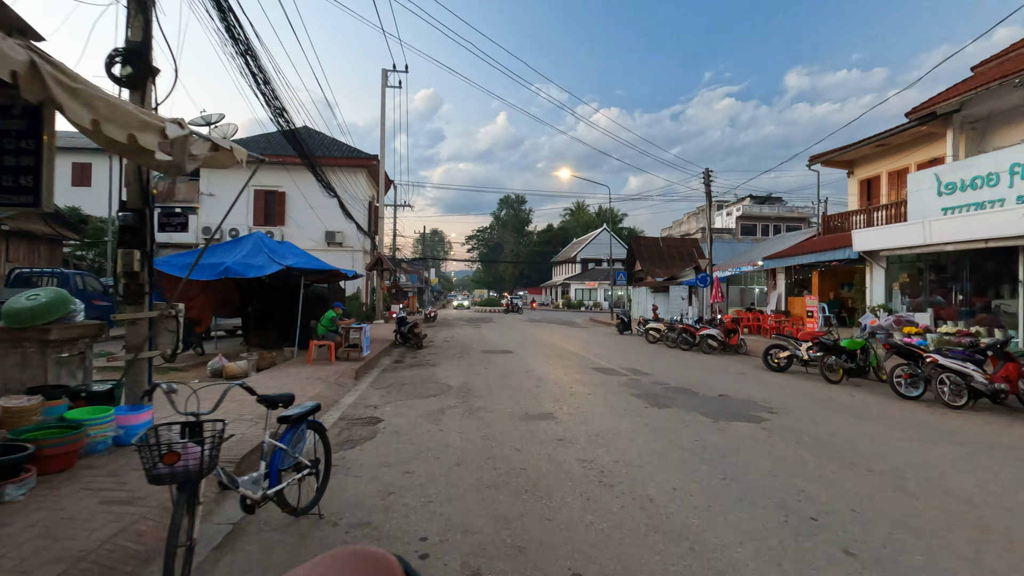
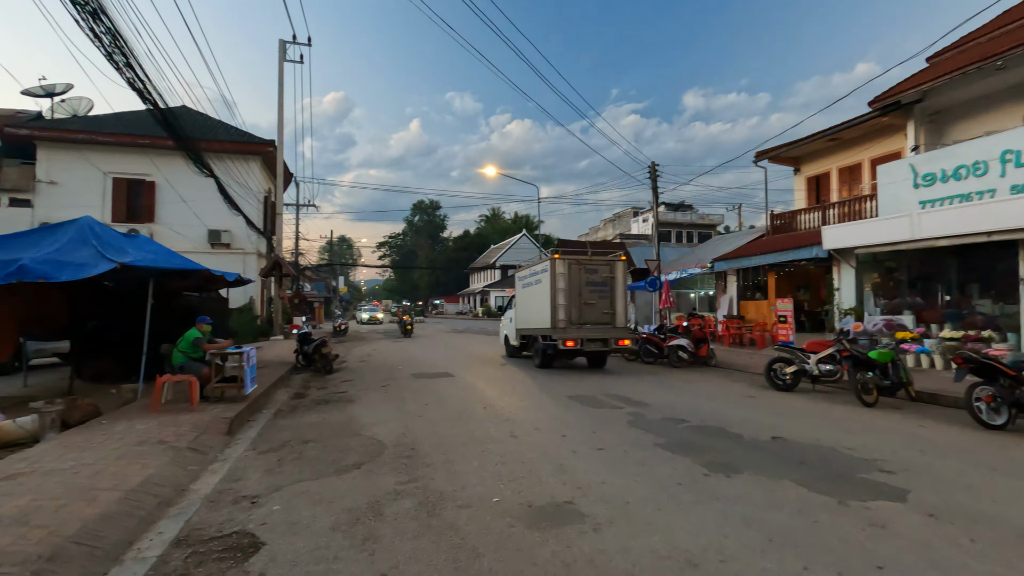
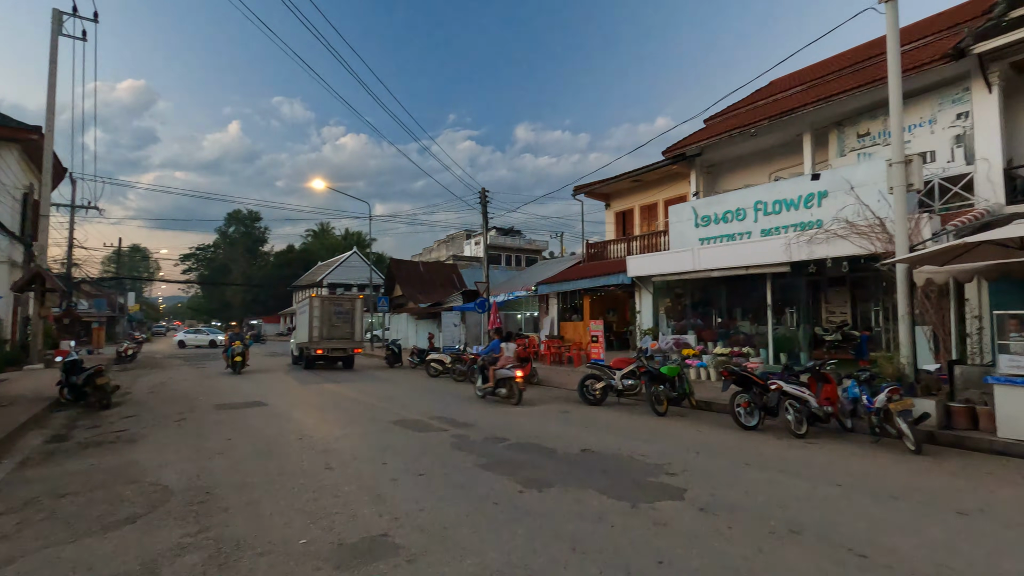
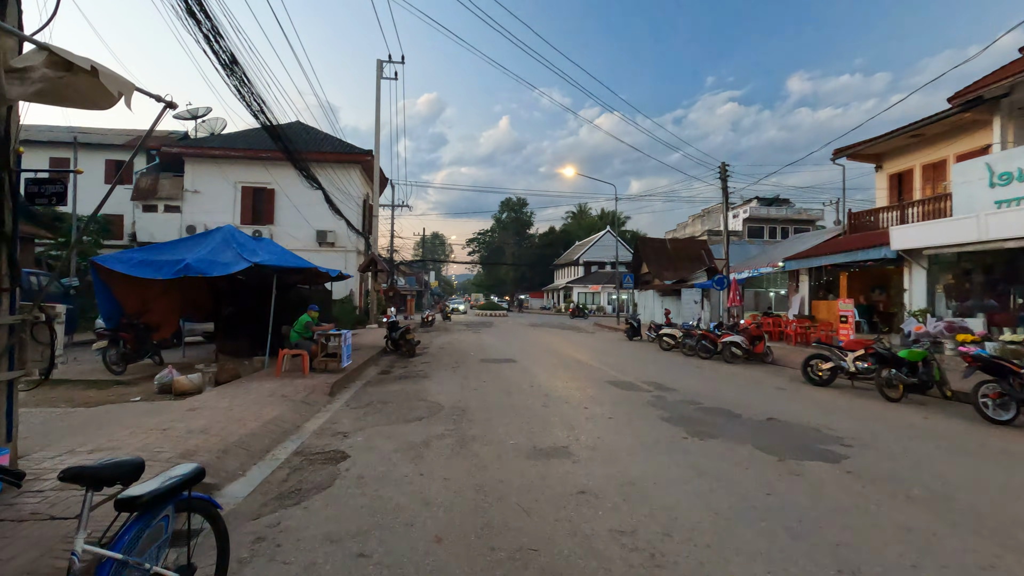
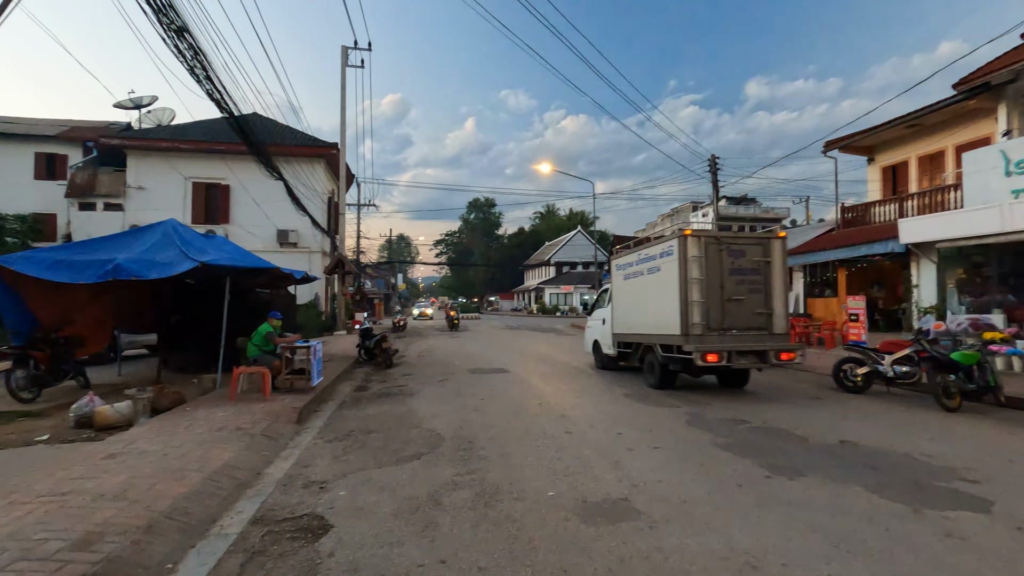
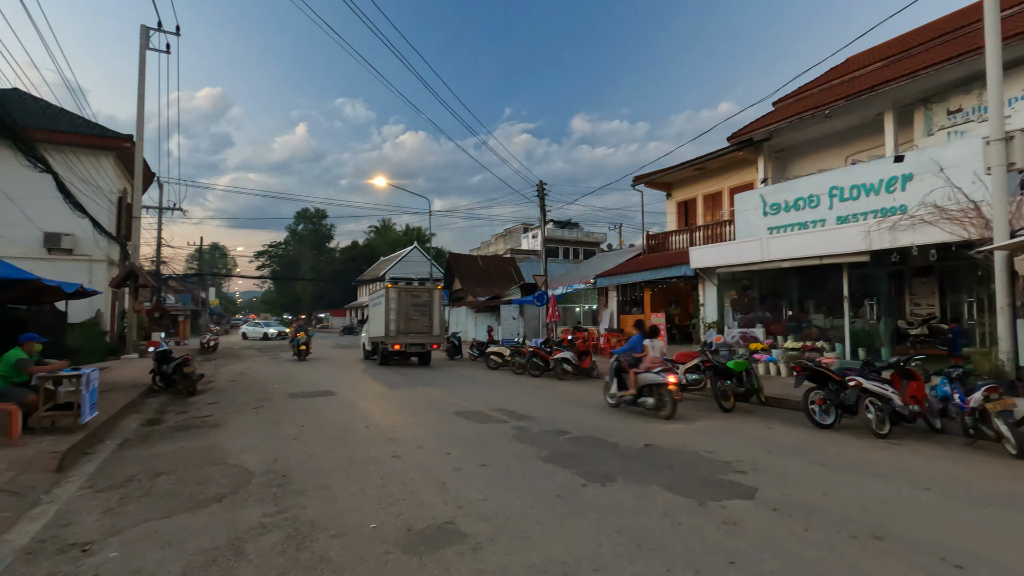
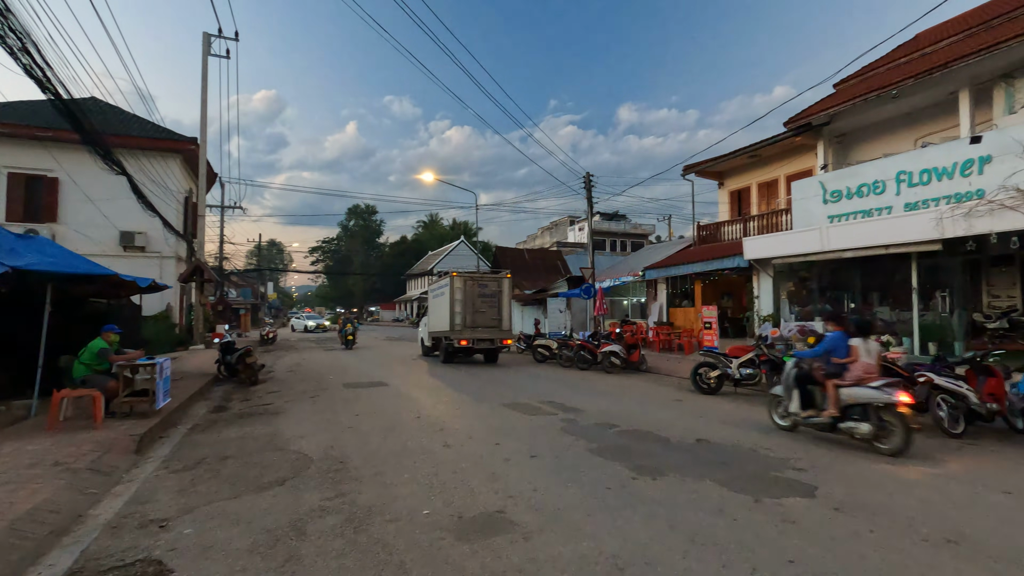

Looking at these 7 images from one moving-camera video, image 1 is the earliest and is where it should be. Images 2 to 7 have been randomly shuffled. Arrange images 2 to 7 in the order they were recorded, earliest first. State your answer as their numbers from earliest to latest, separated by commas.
4, 5, 2, 7, 6, 3
